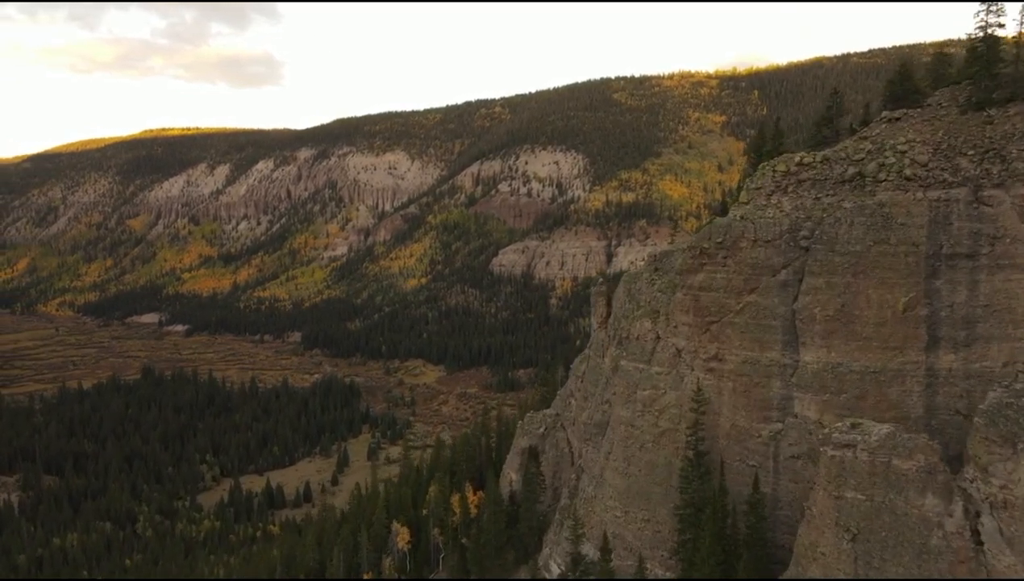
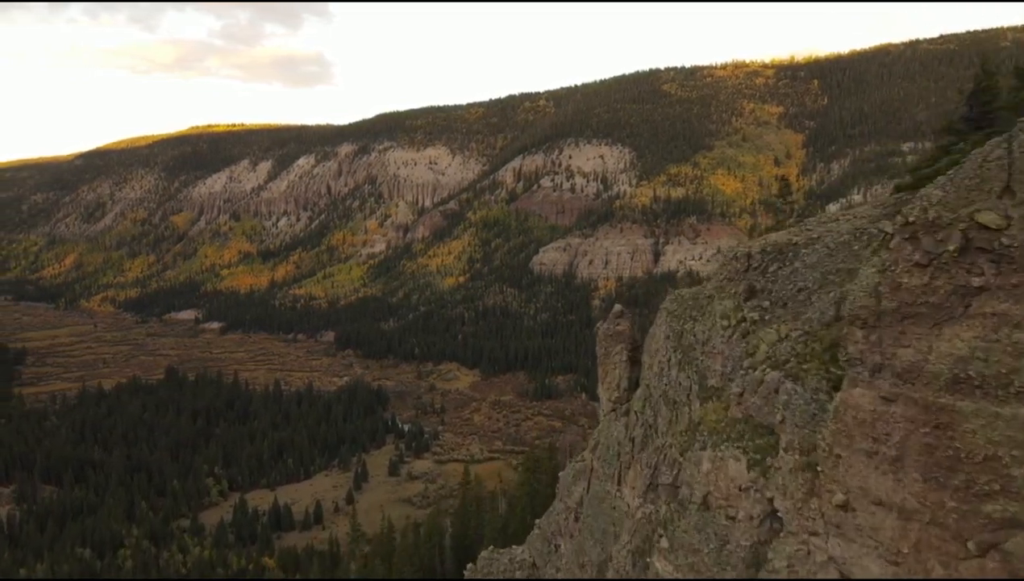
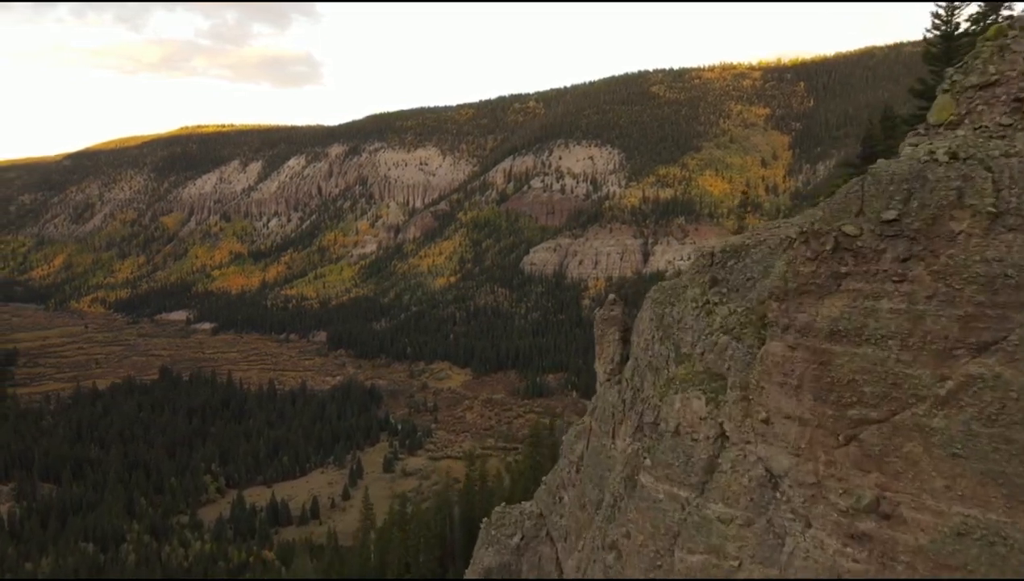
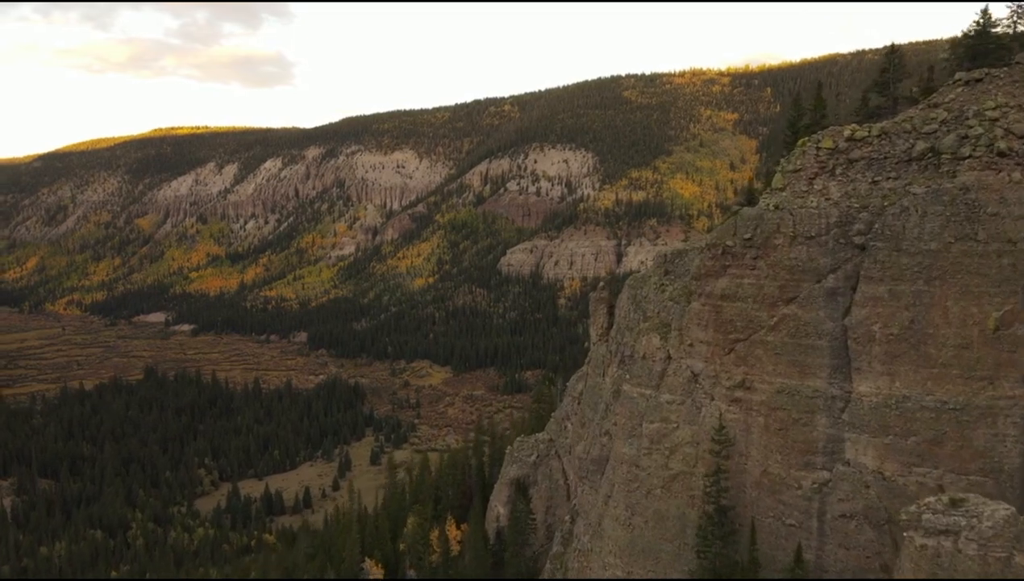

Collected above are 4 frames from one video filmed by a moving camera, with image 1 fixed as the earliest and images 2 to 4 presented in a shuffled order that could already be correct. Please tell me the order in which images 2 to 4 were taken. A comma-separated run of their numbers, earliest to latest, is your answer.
4, 3, 2
